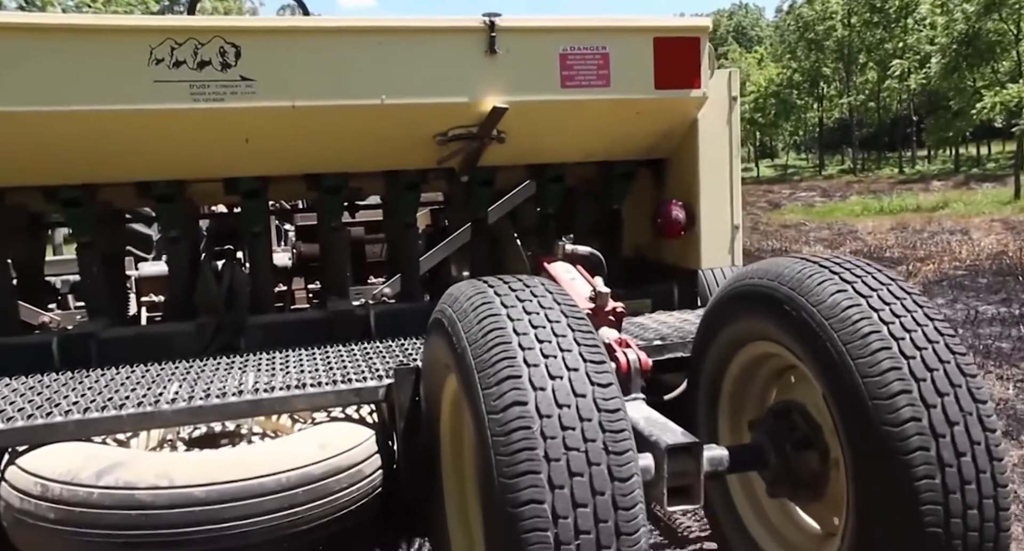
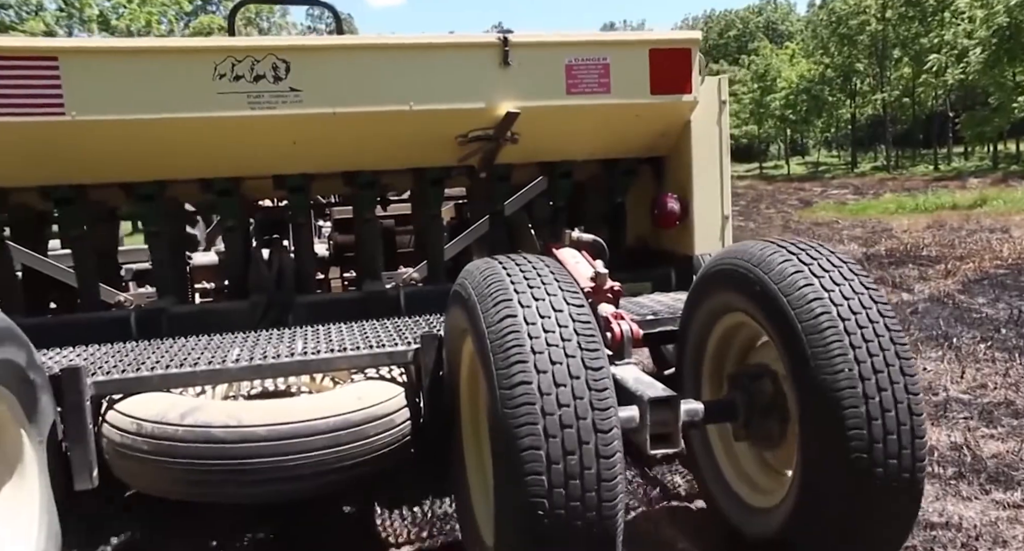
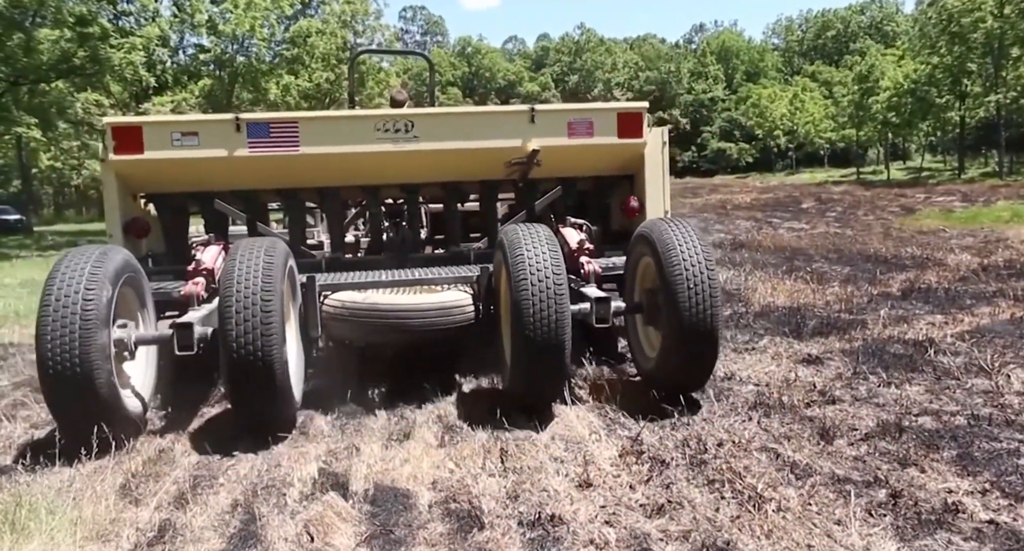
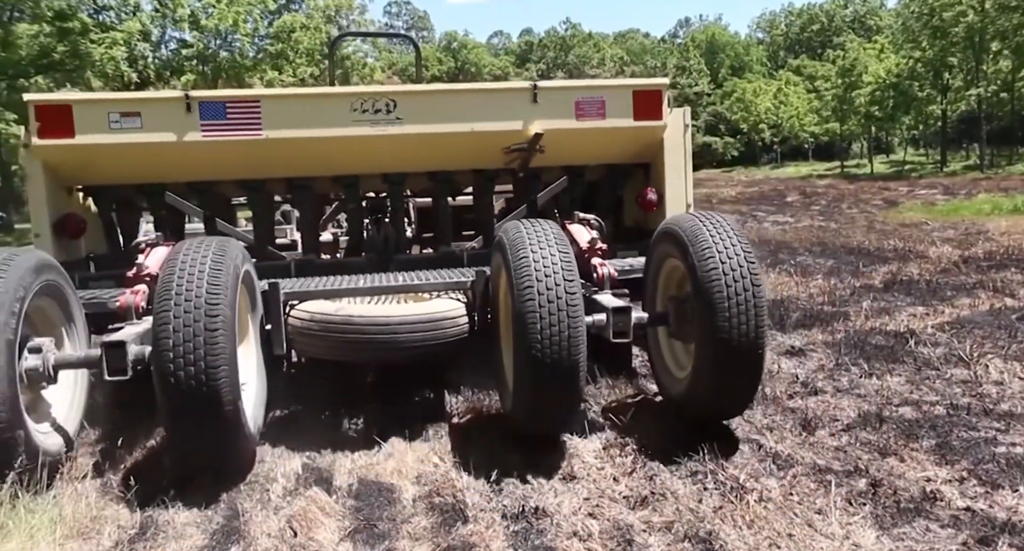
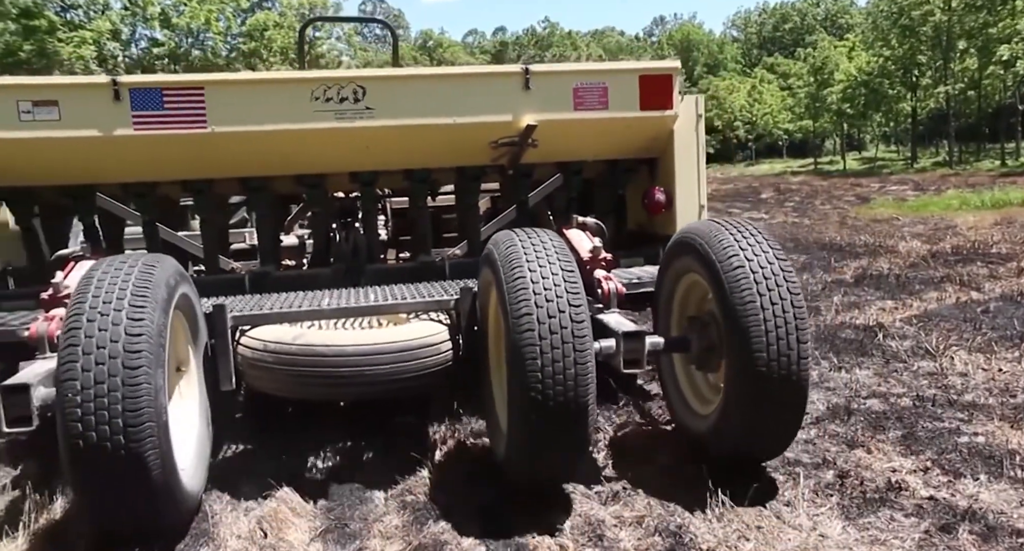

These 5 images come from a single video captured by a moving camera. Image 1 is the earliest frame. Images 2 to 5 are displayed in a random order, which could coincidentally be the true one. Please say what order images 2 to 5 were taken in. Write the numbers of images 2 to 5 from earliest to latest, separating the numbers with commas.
2, 5, 4, 3
